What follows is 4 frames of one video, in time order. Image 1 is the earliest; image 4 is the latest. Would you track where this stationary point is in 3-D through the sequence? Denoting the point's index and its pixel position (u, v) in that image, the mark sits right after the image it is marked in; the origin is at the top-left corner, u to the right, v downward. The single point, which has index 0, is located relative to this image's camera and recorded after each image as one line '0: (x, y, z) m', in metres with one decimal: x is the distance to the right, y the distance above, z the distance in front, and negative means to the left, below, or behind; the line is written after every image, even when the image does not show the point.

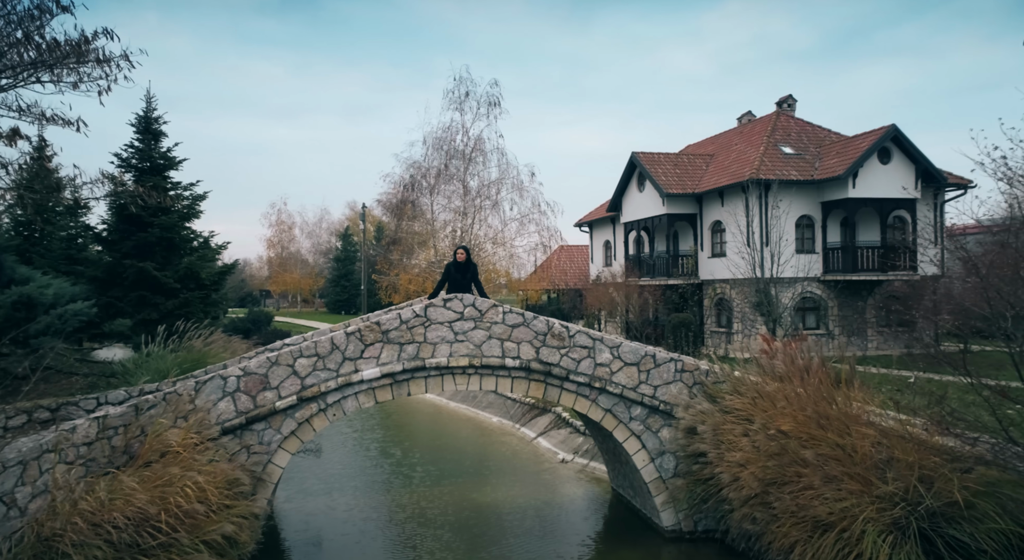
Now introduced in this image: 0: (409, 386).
0: (-1.3, -1.3, +8.1) m
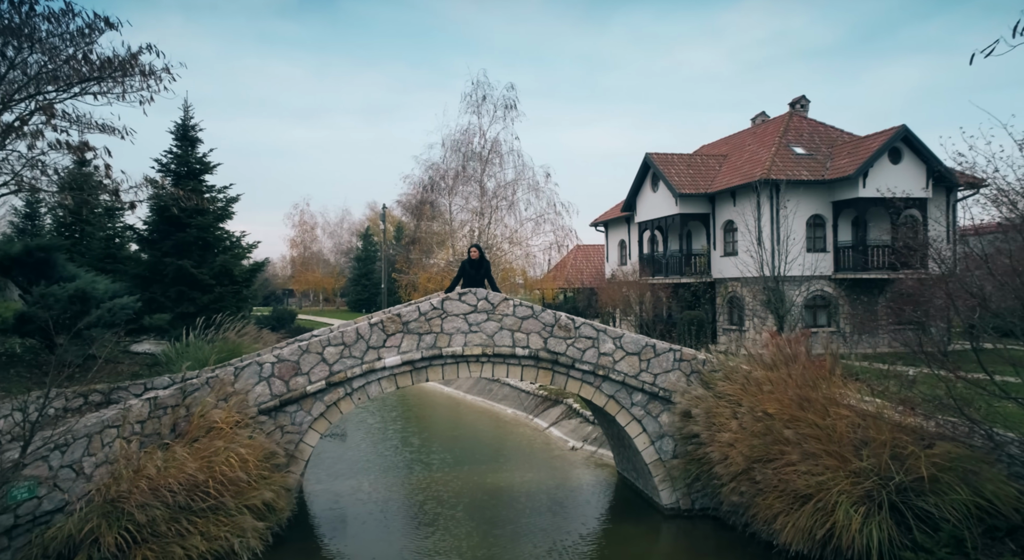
0: (-1.1, -1.2, +8.9) m
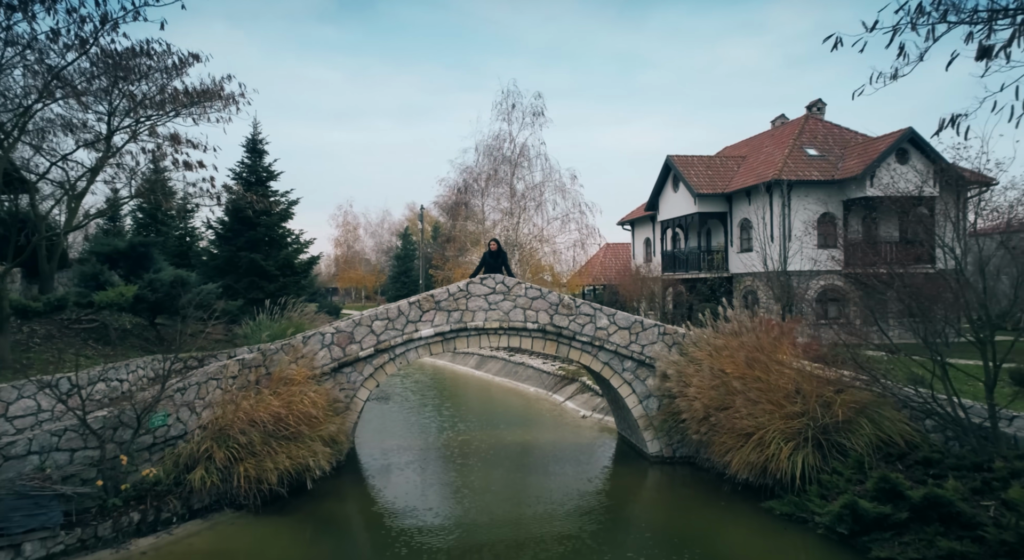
0: (-0.9, -1.0, +11.0) m
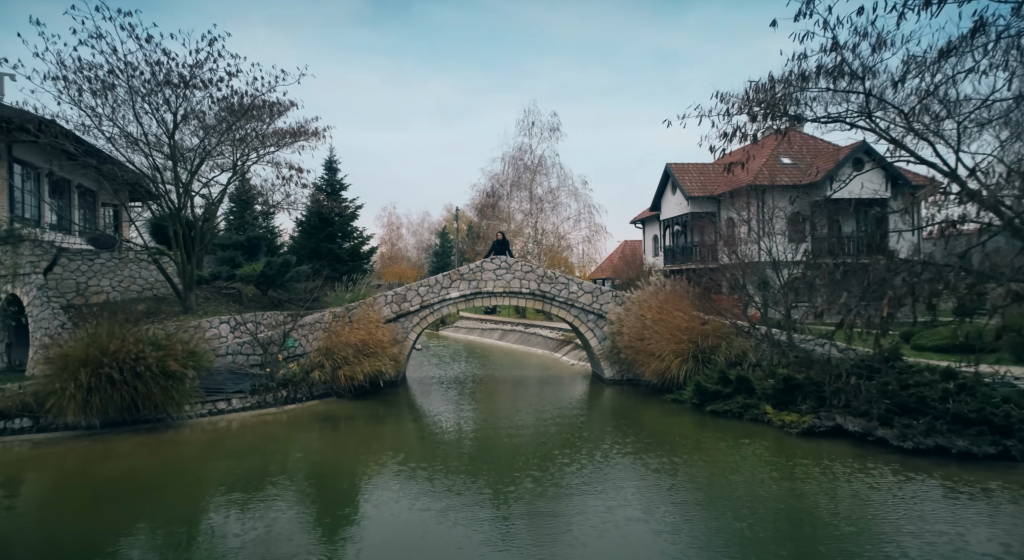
0: (-0.9, -0.5, +16.4) m
